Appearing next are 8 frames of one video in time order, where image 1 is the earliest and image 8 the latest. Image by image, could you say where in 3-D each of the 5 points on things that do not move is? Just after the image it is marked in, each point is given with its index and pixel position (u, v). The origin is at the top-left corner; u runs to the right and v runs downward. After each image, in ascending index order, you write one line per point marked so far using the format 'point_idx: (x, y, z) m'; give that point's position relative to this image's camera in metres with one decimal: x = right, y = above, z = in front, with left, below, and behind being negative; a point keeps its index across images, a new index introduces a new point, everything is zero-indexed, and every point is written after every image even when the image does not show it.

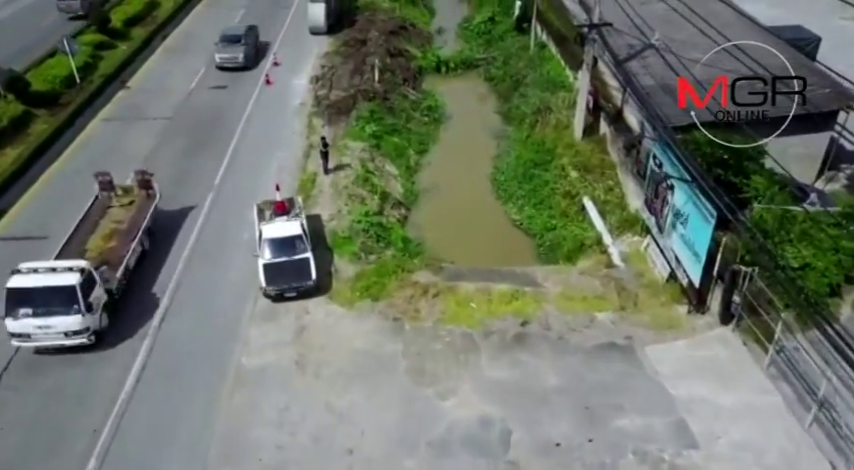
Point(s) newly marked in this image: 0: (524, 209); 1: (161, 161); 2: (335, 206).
0: (+2.9, +0.8, +19.6) m
1: (-8.1, +2.3, +20.1) m
2: (-2.5, +0.8, +18.0) m
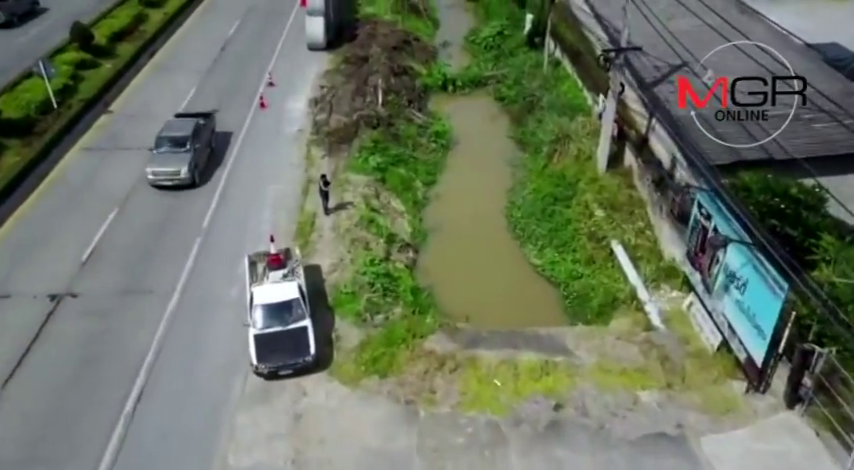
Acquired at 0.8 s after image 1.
0: (+3.2, -0.5, +17.7) m
1: (-7.8, +1.0, +18.2) m
2: (-2.2, -0.4, +16.1) m
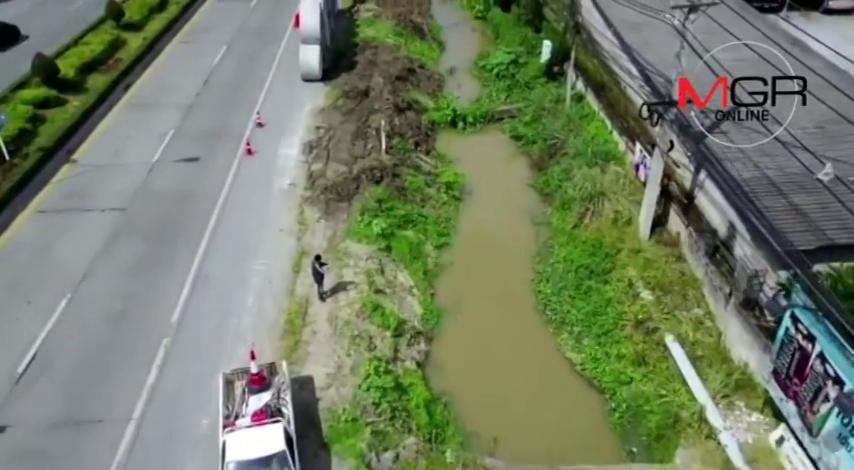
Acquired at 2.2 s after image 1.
0: (+3.5, -2.5, +14.8) m
1: (-7.5, -1.0, +15.2) m
2: (-1.9, -2.4, +13.2) m
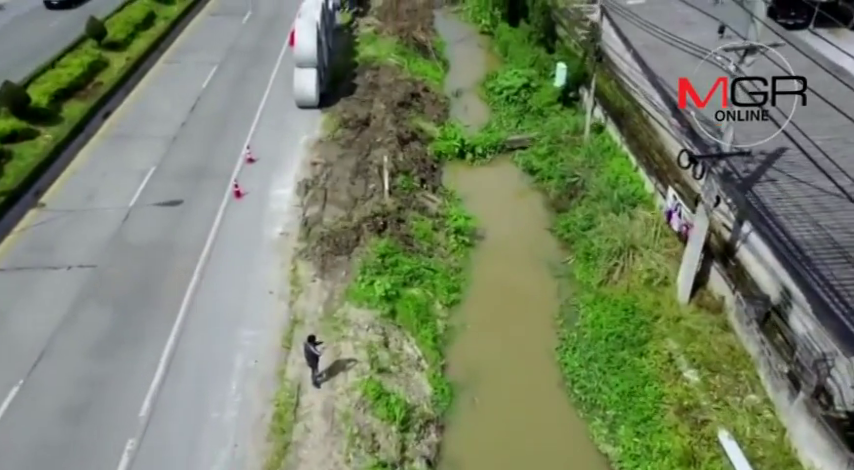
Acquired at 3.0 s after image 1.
0: (+3.8, -3.9, +12.8) m
1: (-7.3, -2.4, +13.2) m
2: (-1.7, -3.9, +11.2) m
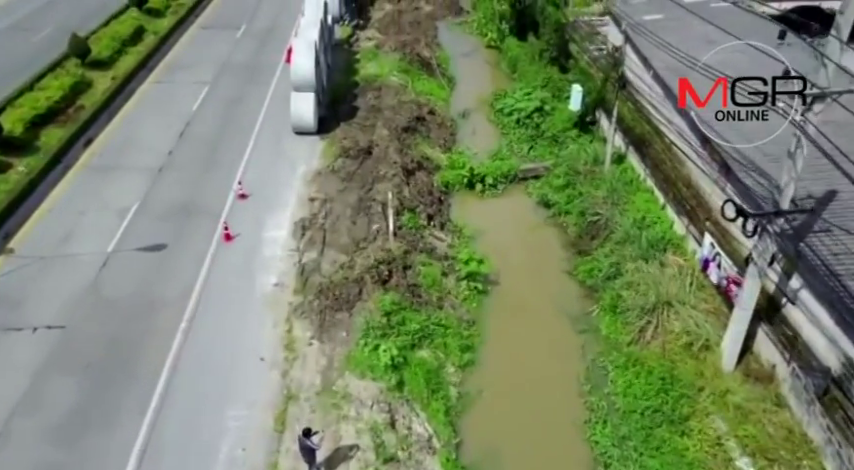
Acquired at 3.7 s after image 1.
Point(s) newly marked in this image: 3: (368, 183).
0: (+4.0, -5.1, +11.1) m
1: (-7.0, -3.6, +11.4) m
2: (-1.4, -5.0, +9.4) m
3: (-1.8, +1.6, +19.8) m
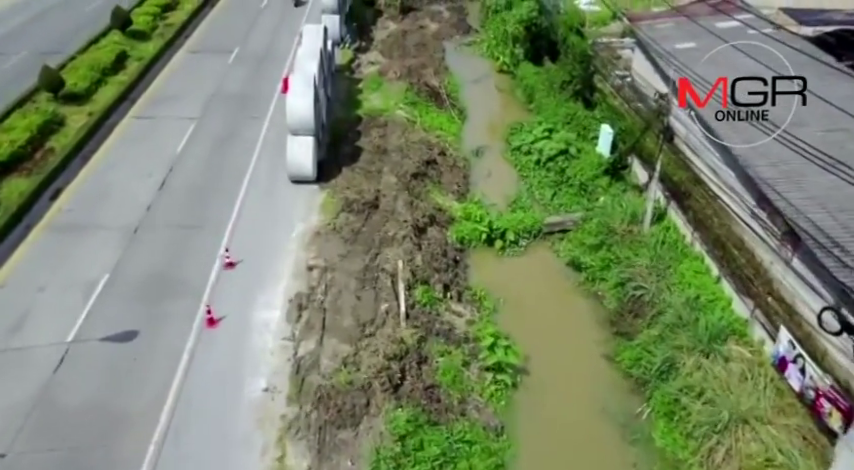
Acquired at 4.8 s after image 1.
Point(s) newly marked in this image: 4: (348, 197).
0: (+4.4, -6.9, +8.5) m
1: (-6.6, -5.4, +8.8) m
2: (-1.0, -6.9, +6.8) m
3: (-1.4, -0.3, +17.2) m
4: (-2.3, +1.1, +19.4) m
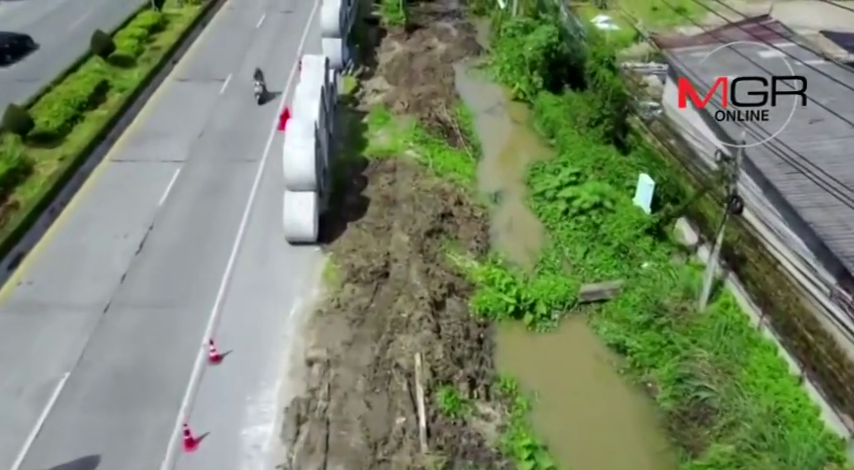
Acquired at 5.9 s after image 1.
0: (+4.9, -8.7, +5.8) m
1: (-6.1, -7.3, +6.2) m
2: (-0.5, -8.7, +4.2) m
3: (-0.9, -2.2, +14.6) m
4: (-1.9, -0.7, +16.8) m
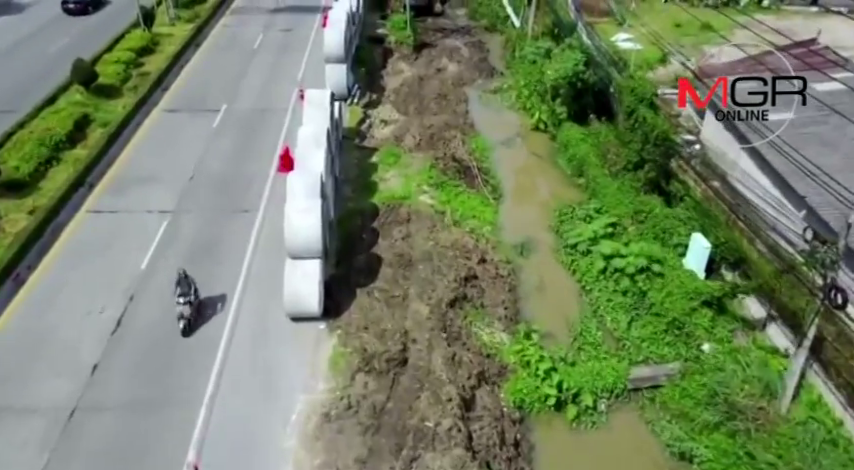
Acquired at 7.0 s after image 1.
0: (+5.5, -10.4, +3.3) m
1: (-5.5, -9.0, +3.6) m
2: (+0.1, -10.4, +1.7) m
3: (-0.4, -3.9, +12.1) m
4: (-1.3, -2.5, +14.3) m
